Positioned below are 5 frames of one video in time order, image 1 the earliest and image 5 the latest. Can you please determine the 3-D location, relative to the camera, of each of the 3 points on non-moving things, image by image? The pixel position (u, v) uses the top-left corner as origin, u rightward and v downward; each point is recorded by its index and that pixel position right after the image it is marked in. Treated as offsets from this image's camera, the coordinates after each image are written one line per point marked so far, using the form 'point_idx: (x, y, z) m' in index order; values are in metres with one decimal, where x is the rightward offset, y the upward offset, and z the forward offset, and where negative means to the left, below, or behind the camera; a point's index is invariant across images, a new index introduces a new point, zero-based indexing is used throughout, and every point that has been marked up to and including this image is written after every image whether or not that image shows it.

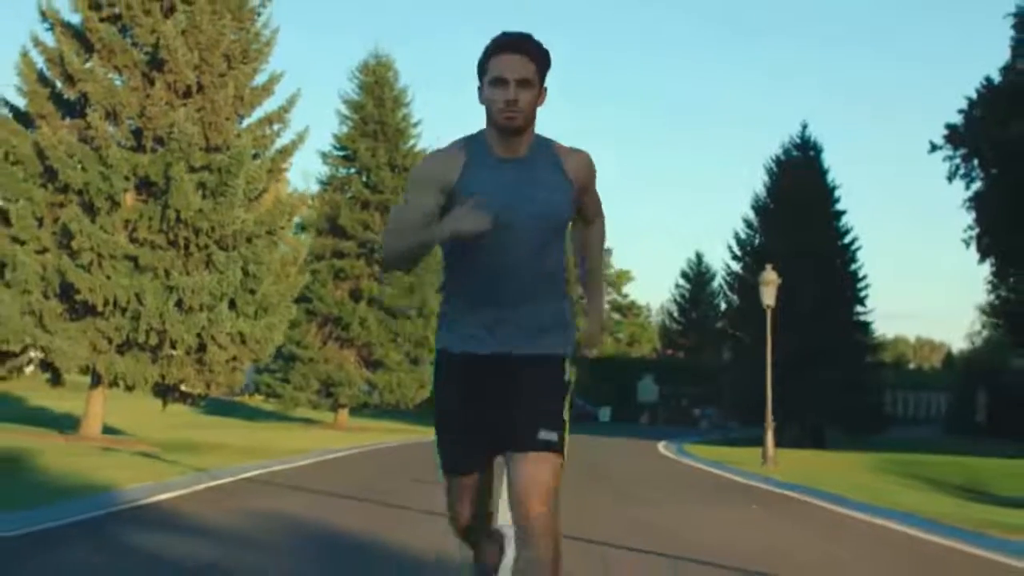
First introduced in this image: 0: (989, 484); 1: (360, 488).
0: (+6.5, -2.7, +19.8) m
1: (-1.6, -2.0, +15.1) m
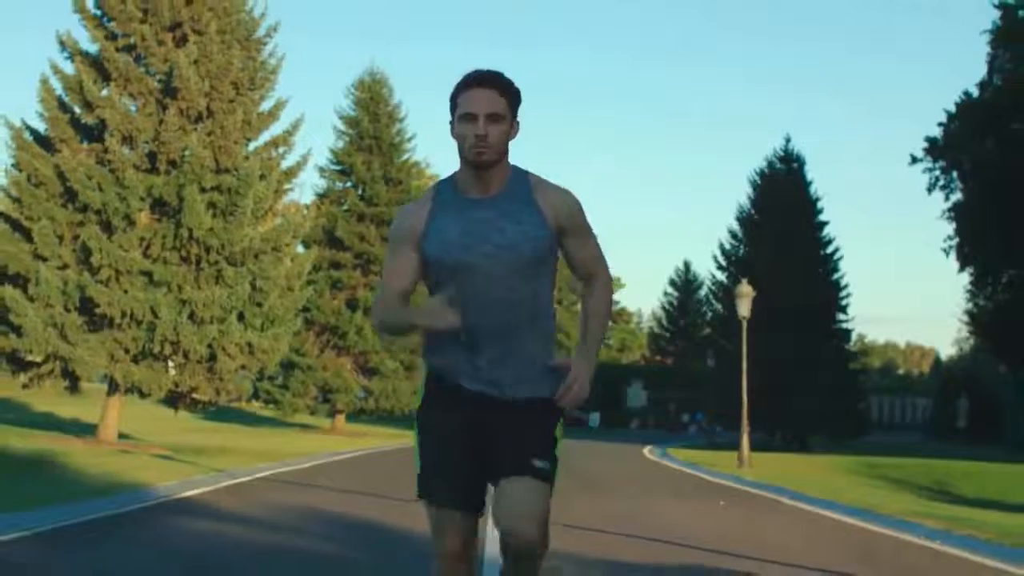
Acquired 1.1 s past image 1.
0: (+6.4, -2.9, +21.0) m
1: (-1.7, -2.2, +16.2) m
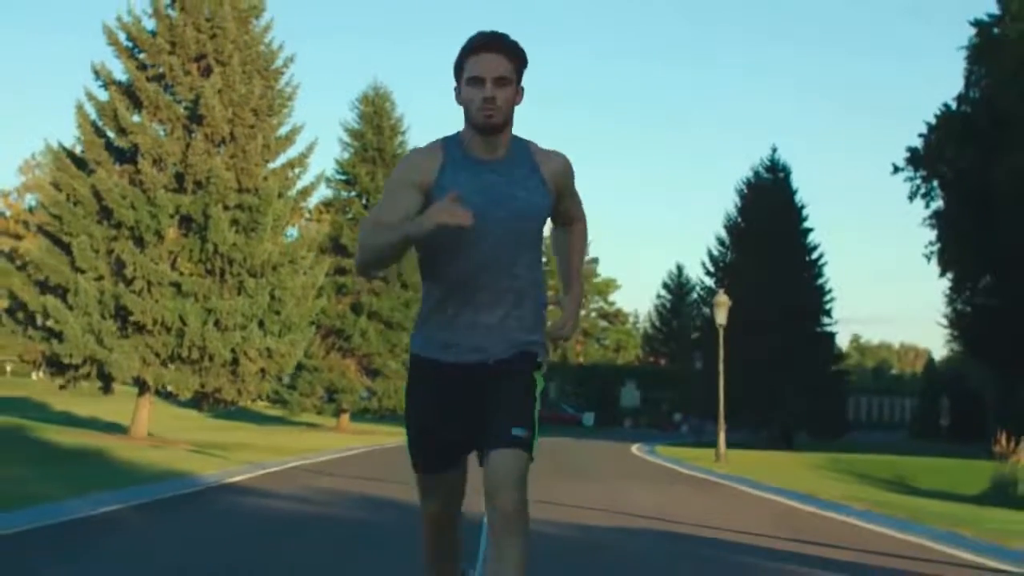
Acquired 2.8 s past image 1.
0: (+6.3, -3.0, +22.8) m
1: (-1.7, -2.3, +18.0) m
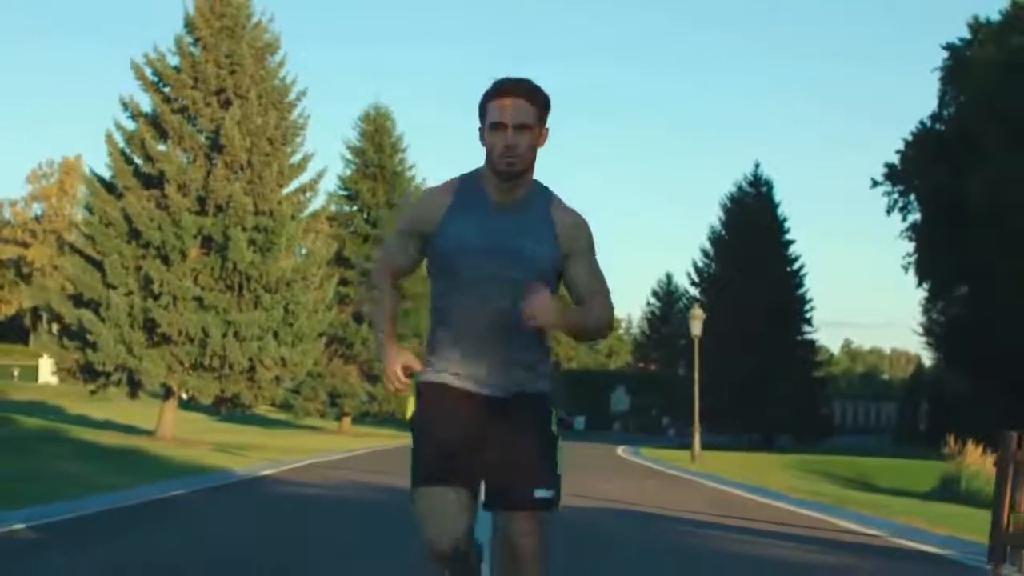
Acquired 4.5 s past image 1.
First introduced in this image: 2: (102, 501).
0: (+6.2, -3.3, +24.8) m
1: (-1.8, -2.5, +20.0) m
2: (-4.1, -2.2, +14.8) m
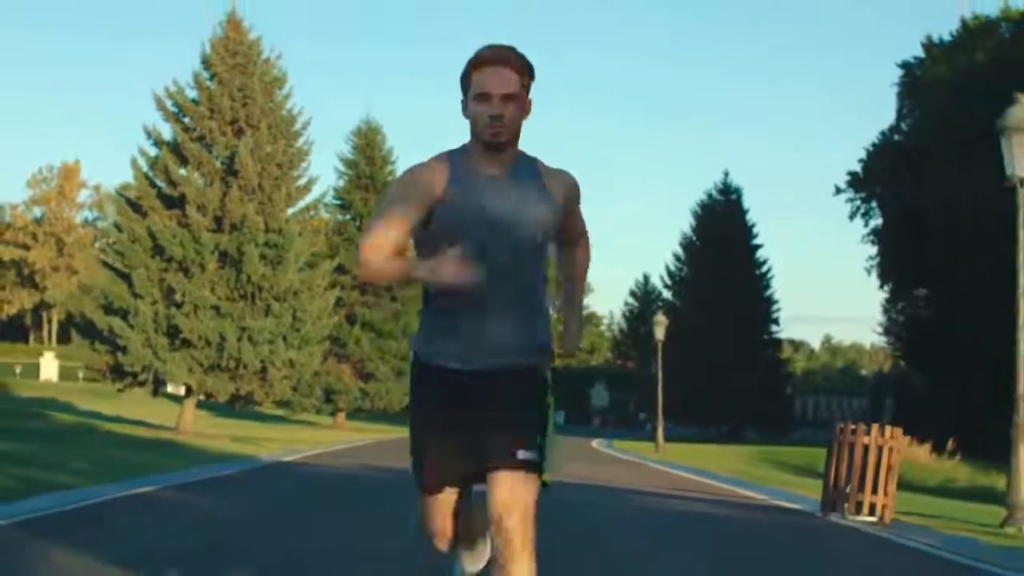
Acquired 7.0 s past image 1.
0: (+5.9, -3.4, +27.6) m
1: (-2.1, -2.7, +22.7) m
2: (-4.3, -2.4, +17.5) m
